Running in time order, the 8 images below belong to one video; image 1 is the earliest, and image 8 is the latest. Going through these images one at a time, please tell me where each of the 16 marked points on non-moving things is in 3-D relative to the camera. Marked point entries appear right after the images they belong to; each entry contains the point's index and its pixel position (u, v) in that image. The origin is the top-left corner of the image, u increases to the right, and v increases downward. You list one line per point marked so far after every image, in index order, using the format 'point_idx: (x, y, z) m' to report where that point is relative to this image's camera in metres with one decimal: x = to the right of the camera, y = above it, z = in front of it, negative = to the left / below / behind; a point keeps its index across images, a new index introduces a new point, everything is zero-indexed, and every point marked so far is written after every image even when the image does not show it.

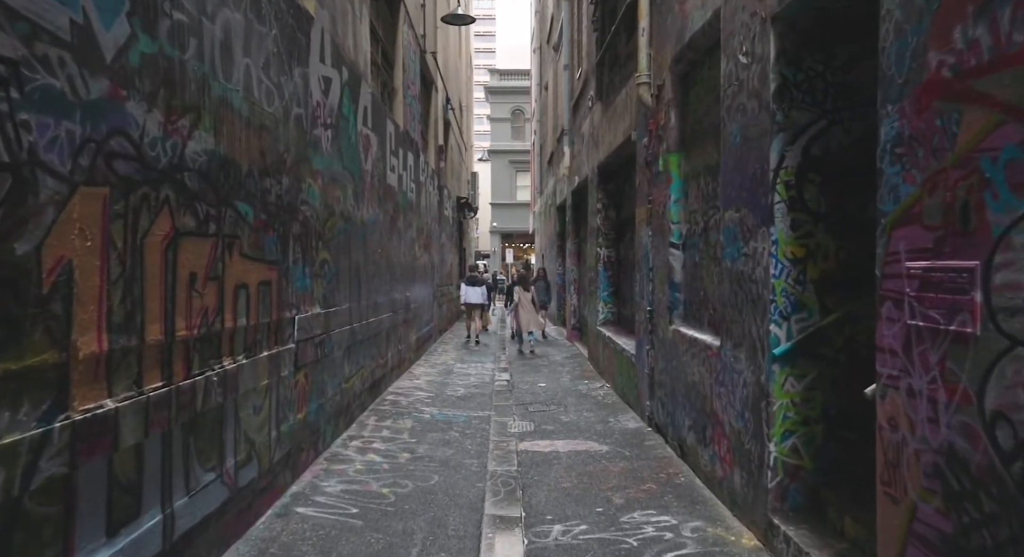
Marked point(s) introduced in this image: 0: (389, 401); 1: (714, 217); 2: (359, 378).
0: (-1.6, -1.6, +9.2) m
1: (+1.5, +0.5, +5.6) m
2: (-1.7, -1.1, +8.1) m
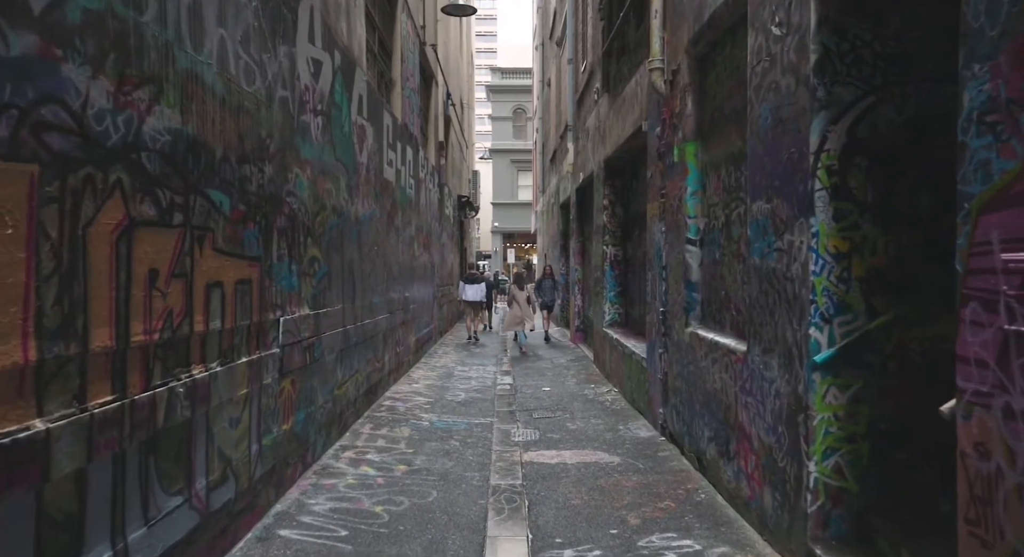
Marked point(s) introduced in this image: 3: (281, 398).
0: (-1.5, -1.5, +8.7) m
1: (+1.6, +0.5, +5.2) m
2: (-1.6, -1.1, +7.6) m
3: (-1.6, -0.8, +5.1) m
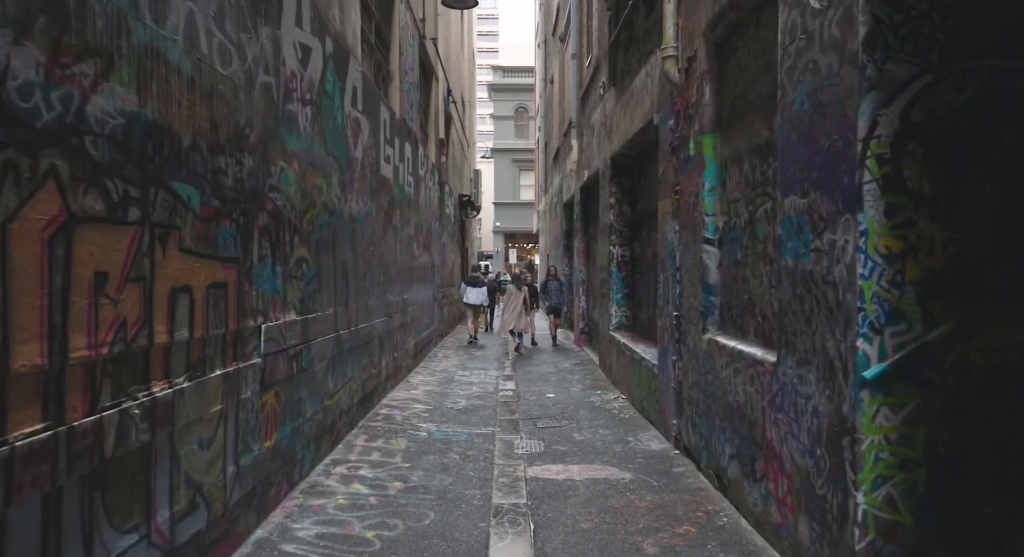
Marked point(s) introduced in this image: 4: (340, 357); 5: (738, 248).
0: (-1.5, -1.6, +8.3) m
1: (+1.6, +0.5, +4.7) m
2: (-1.6, -1.1, +7.1) m
3: (-1.6, -0.8, +4.6) m
4: (-1.6, -0.7, +6.9) m
5: (+1.6, +0.2, +5.3) m
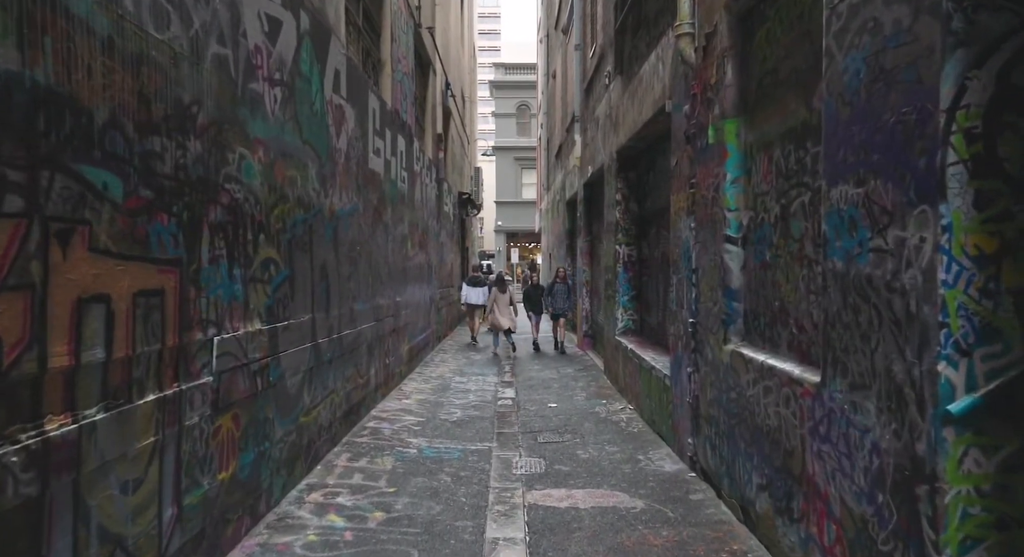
0: (-1.5, -1.6, +7.6) m
1: (+1.6, +0.4, +4.0) m
2: (-1.6, -1.1, +6.5) m
3: (-1.6, -0.9, +4.0) m
4: (-1.6, -0.7, +6.2) m
5: (+1.6, +0.2, +4.6) m
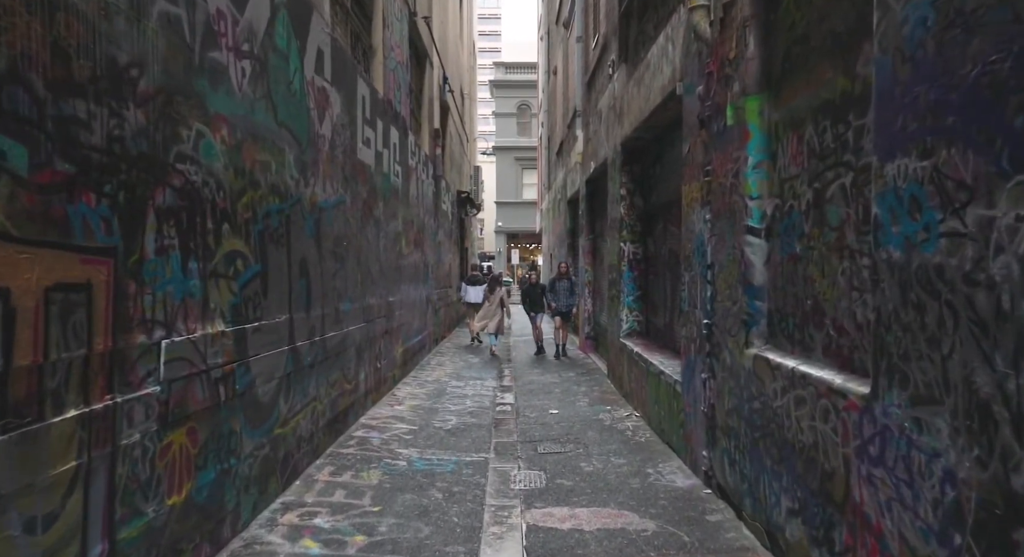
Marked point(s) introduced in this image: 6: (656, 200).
0: (-1.5, -1.6, +7.1) m
1: (+1.6, +0.5, +3.5) m
2: (-1.6, -1.1, +5.9) m
3: (-1.6, -0.8, +3.4) m
4: (-1.6, -0.7, +5.7) m
5: (+1.6, +0.2, +4.1) m
6: (+1.8, +1.0, +9.3) m
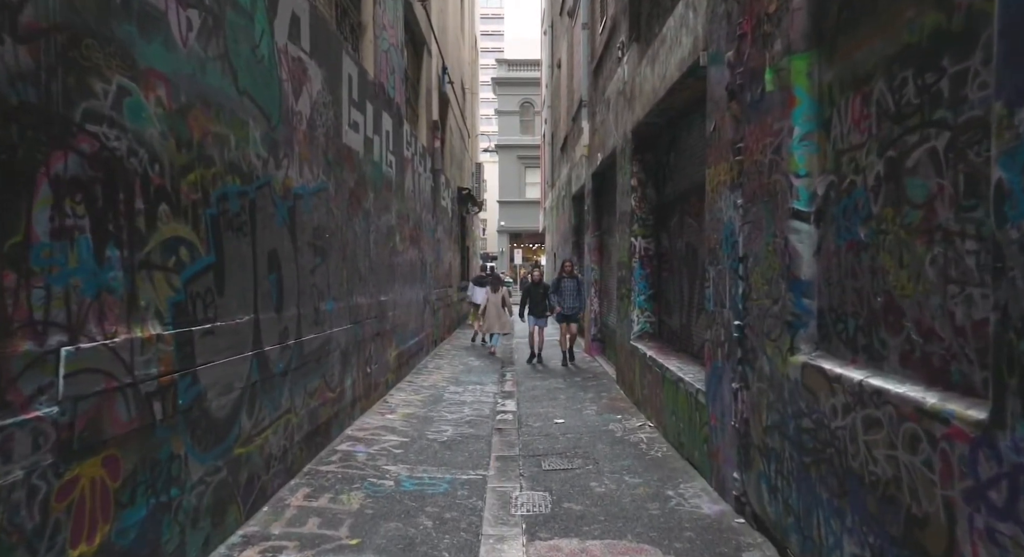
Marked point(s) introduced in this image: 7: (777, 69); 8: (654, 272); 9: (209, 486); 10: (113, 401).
0: (-1.5, -1.5, +6.4) m
1: (+1.6, +0.5, +2.7) m
2: (-1.6, -1.1, +5.2) m
3: (-1.6, -0.8, +2.7) m
4: (-1.6, -0.7, +4.9) m
5: (+1.6, +0.3, +3.4) m
6: (+1.8, +1.0, +8.6) m
7: (+1.5, +1.2, +4.1) m
8: (+1.8, +0.1, +9.2) m
9: (-1.6, -1.1, +4.0) m
10: (-1.6, -0.5, +3.0) m
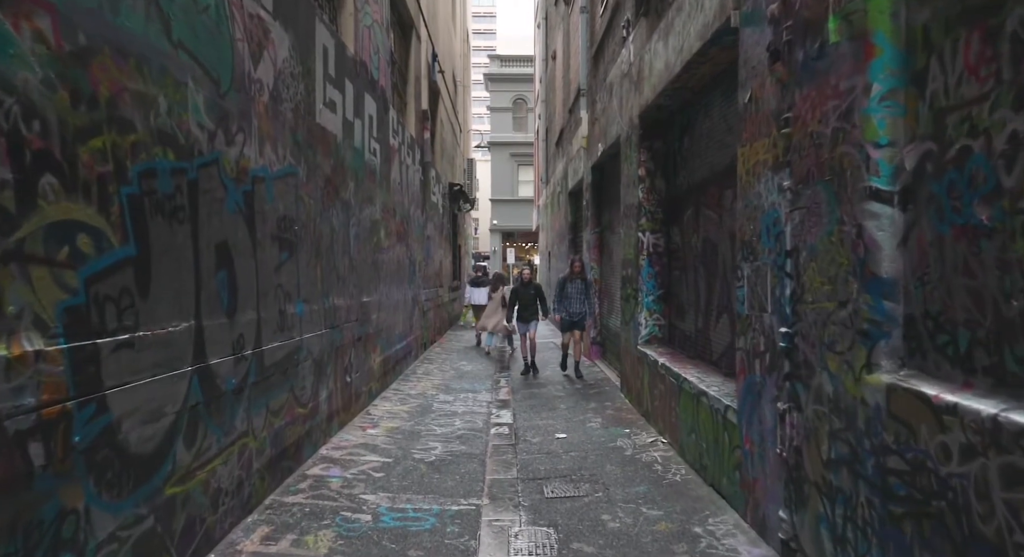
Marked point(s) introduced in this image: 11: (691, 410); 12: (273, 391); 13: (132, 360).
0: (-1.5, -1.5, +5.5) m
1: (+1.6, +0.5, +1.9) m
2: (-1.6, -1.1, +4.3) m
3: (-1.6, -0.8, +1.8) m
4: (-1.6, -0.7, +4.0) m
5: (+1.6, +0.3, +2.5) m
6: (+1.8, +1.0, +7.8) m
7: (+1.5, +1.2, +3.3) m
8: (+1.7, +0.1, +8.4) m
9: (-1.6, -1.1, +3.1) m
10: (-1.6, -0.5, +2.1) m
11: (+1.4, -1.1, +6.0) m
12: (-1.7, -0.8, +5.2) m
13: (-1.6, -0.3, +3.1) m
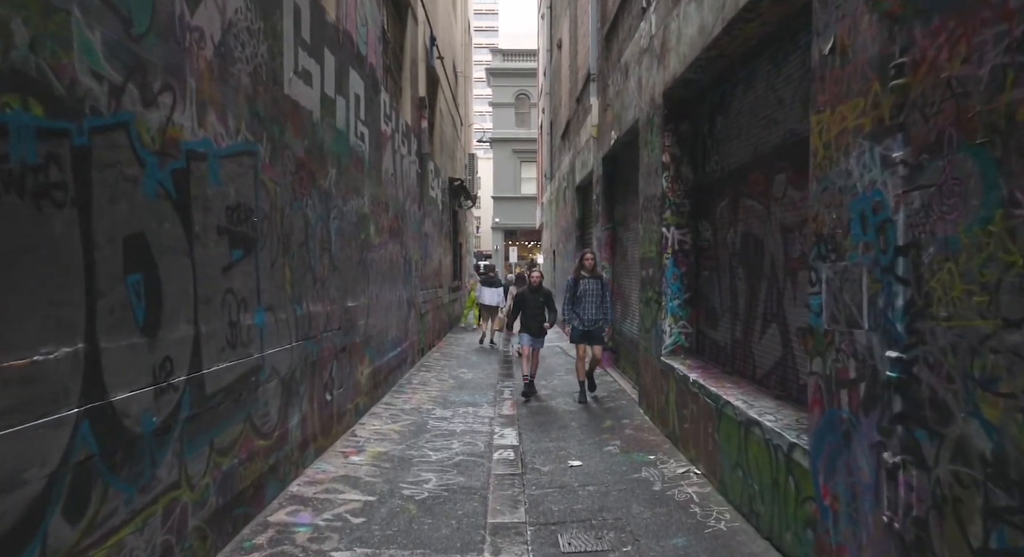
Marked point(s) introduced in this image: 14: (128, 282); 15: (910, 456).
0: (-1.5, -1.5, +4.4) m
1: (+1.6, +0.5, +0.8) m
2: (-1.6, -1.1, +3.3) m
3: (-1.6, -0.8, +0.8) m
4: (-1.6, -0.7, +3.0) m
5: (+1.6, +0.2, +1.4) m
6: (+1.9, +1.0, +6.7) m
7: (+1.5, +1.2, +2.2) m
8: (+1.8, +0.1, +7.3) m
9: (-1.6, -1.1, +2.0) m
10: (-1.5, -0.5, +1.0) m
11: (+1.5, -1.1, +4.9) m
12: (-1.6, -0.8, +4.1) m
13: (-1.6, -0.4, +2.0) m
14: (-1.6, 0.0, +3.1) m
15: (+1.5, -0.7, +2.8) m
